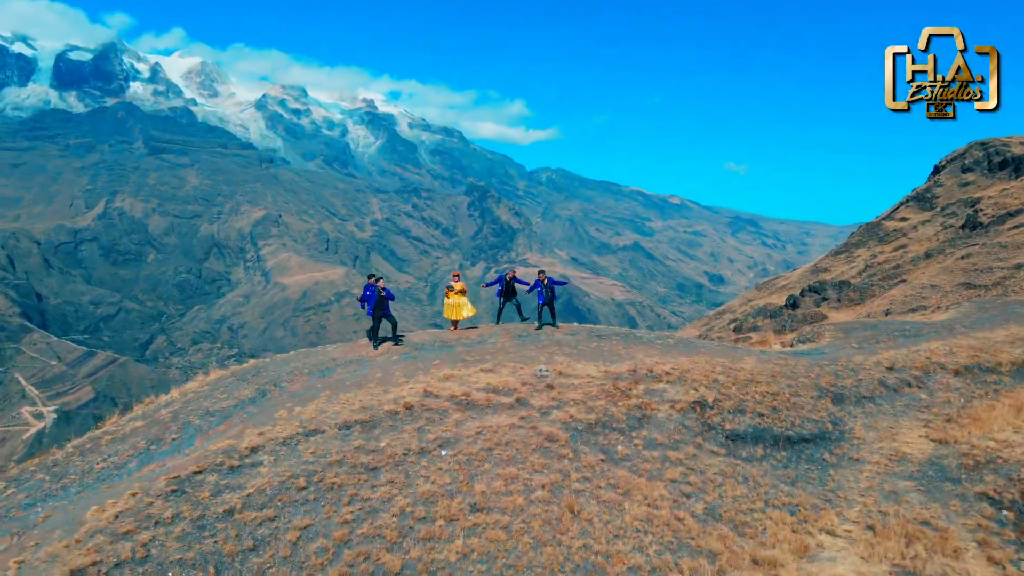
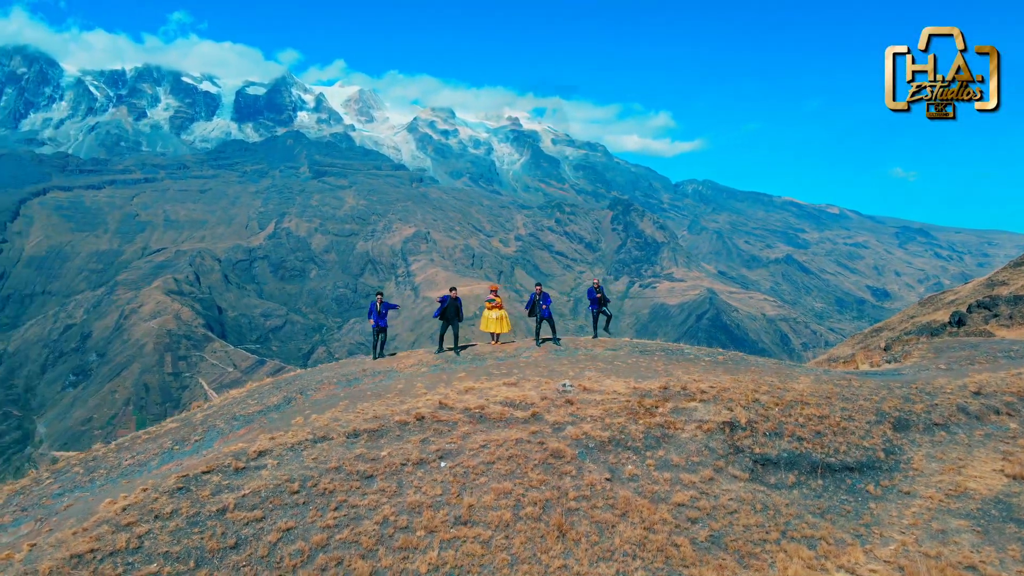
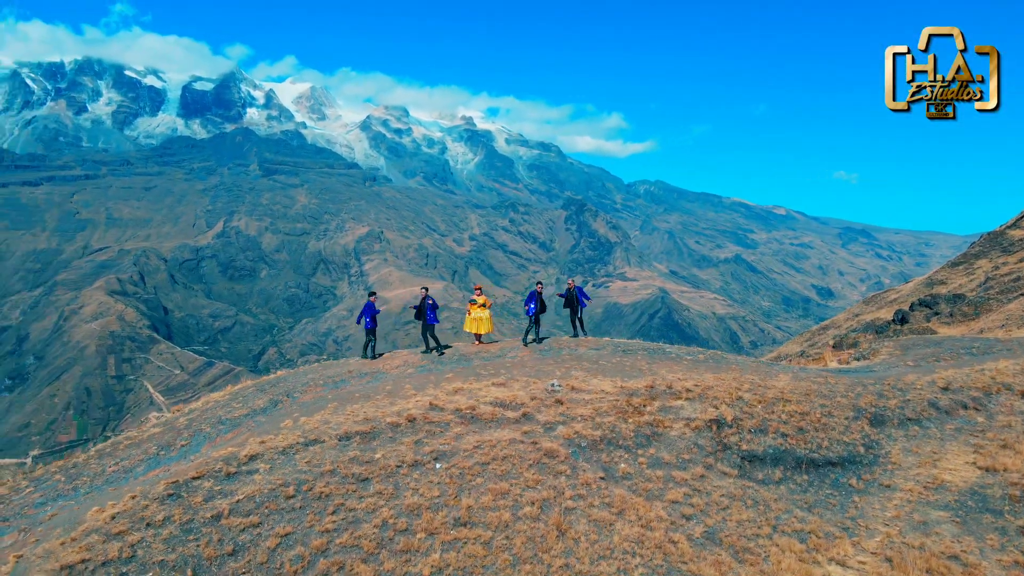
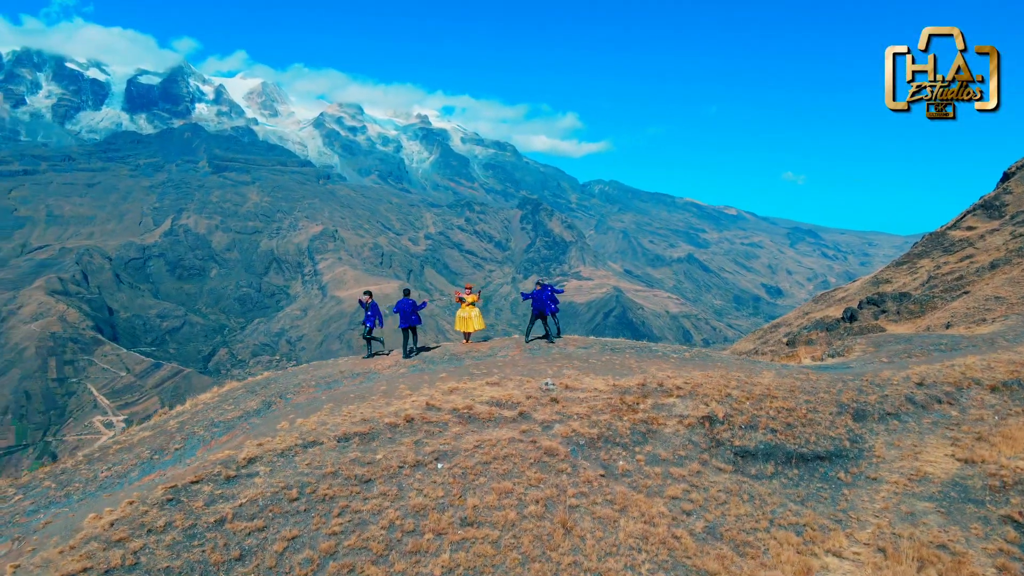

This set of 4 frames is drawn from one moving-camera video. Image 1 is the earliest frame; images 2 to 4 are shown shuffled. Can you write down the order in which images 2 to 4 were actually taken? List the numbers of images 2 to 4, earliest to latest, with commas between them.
4, 3, 2
